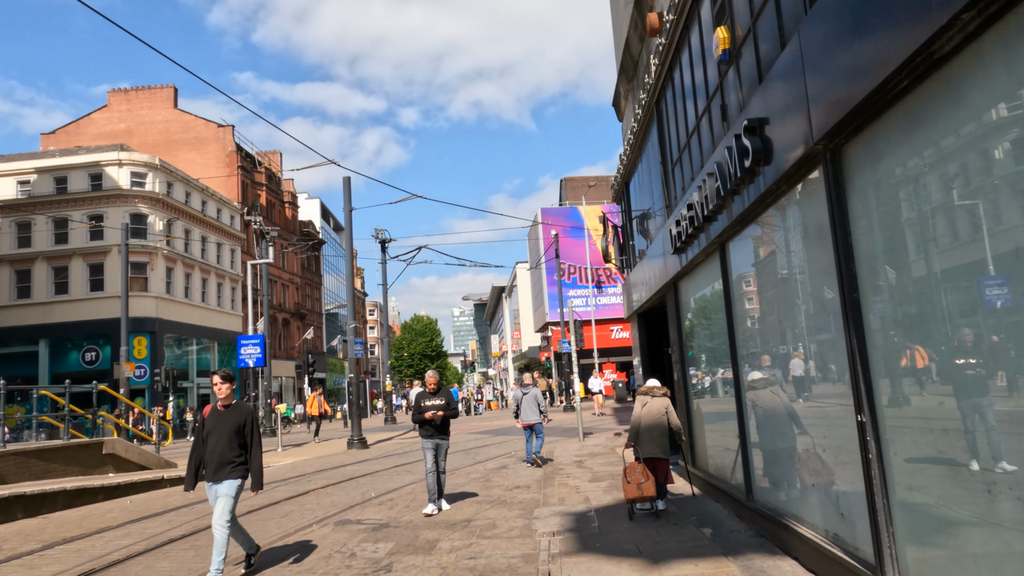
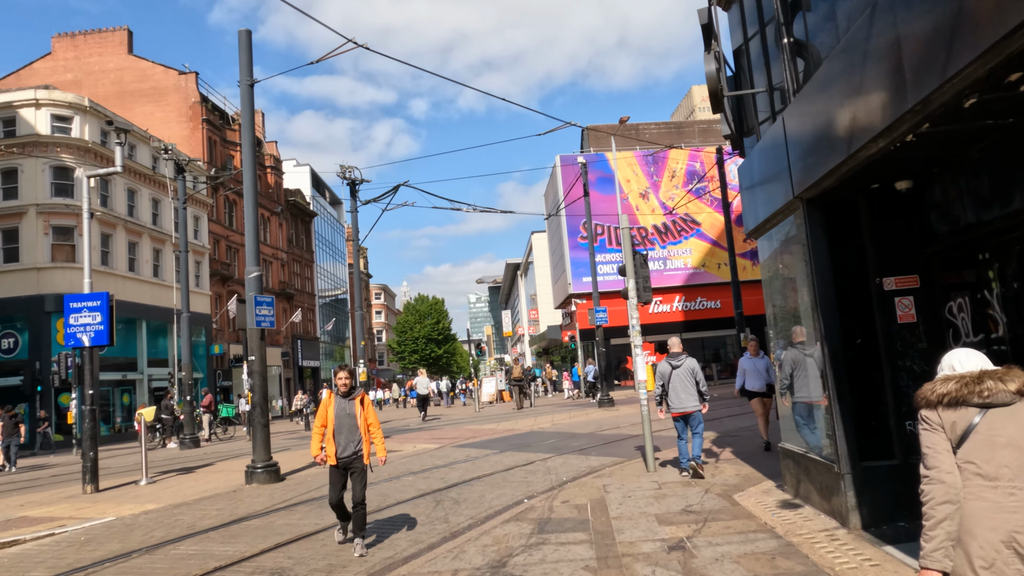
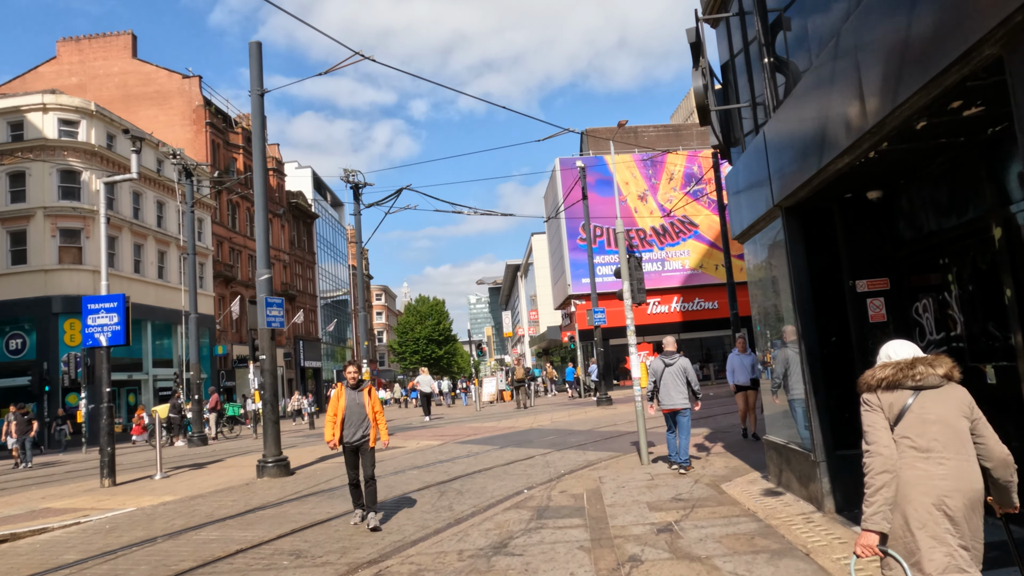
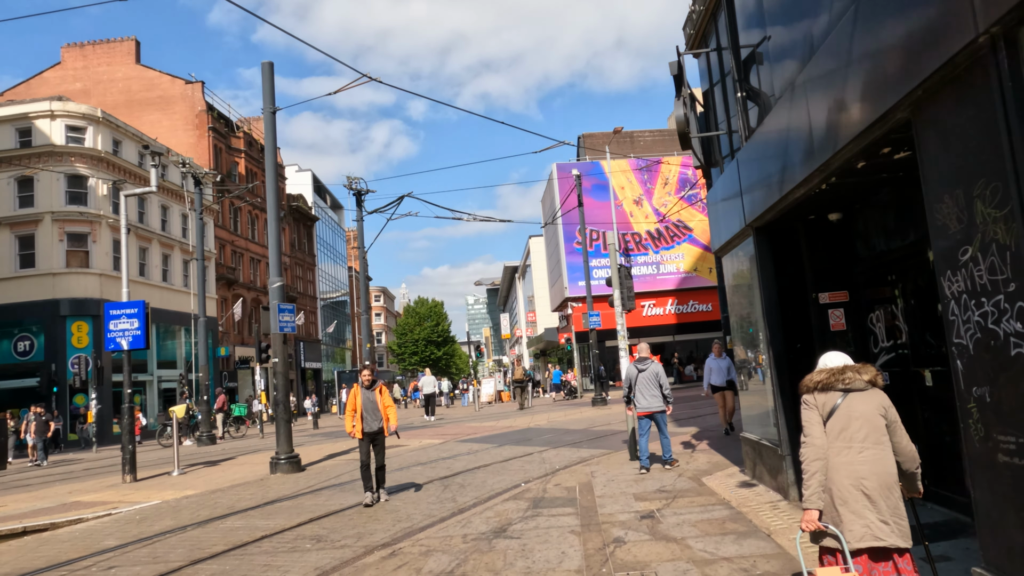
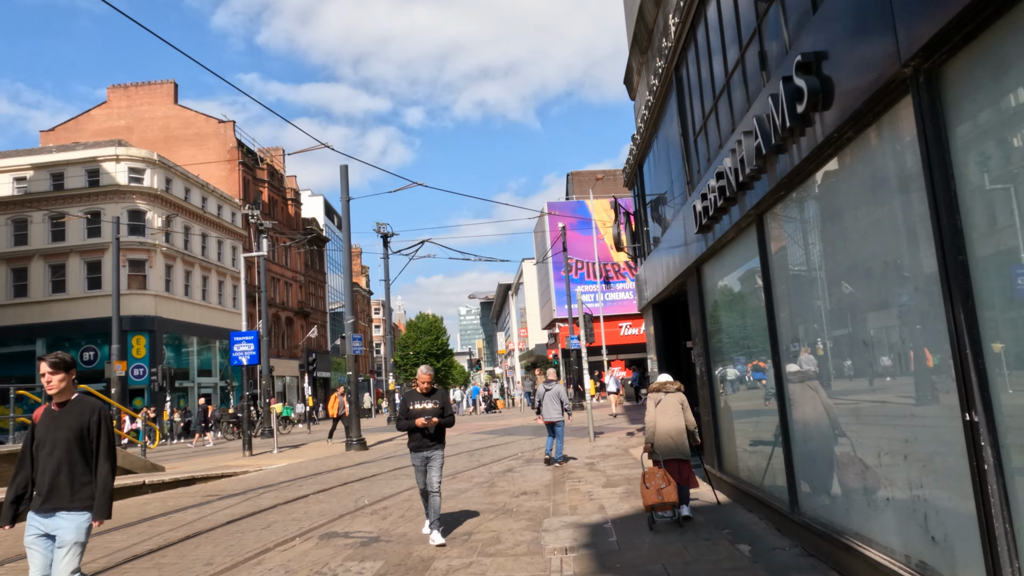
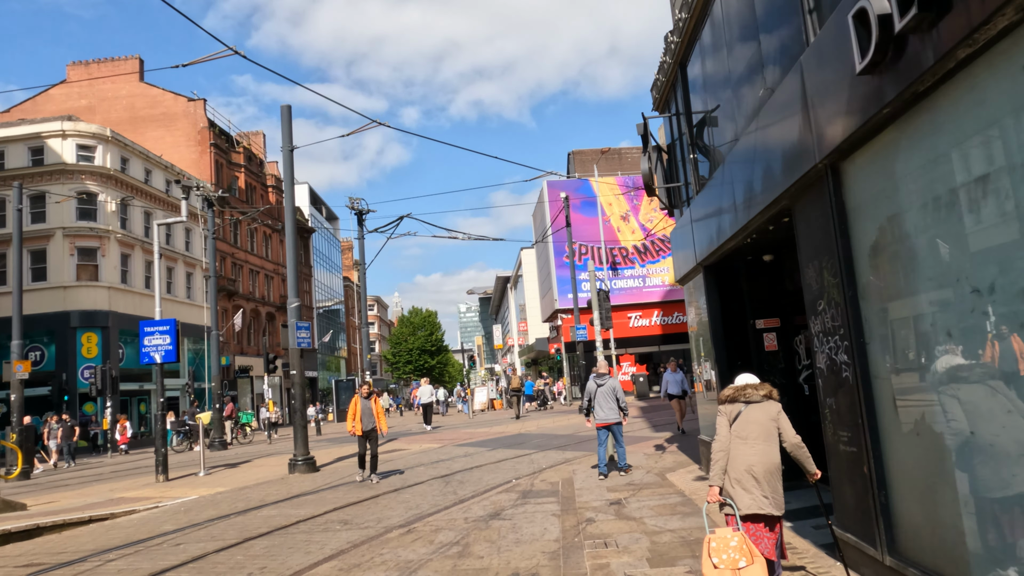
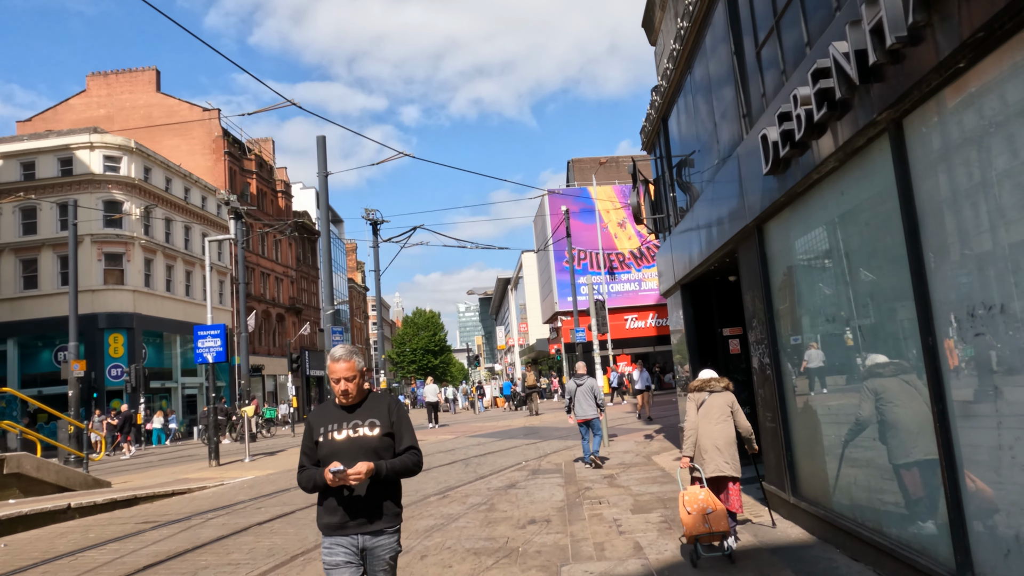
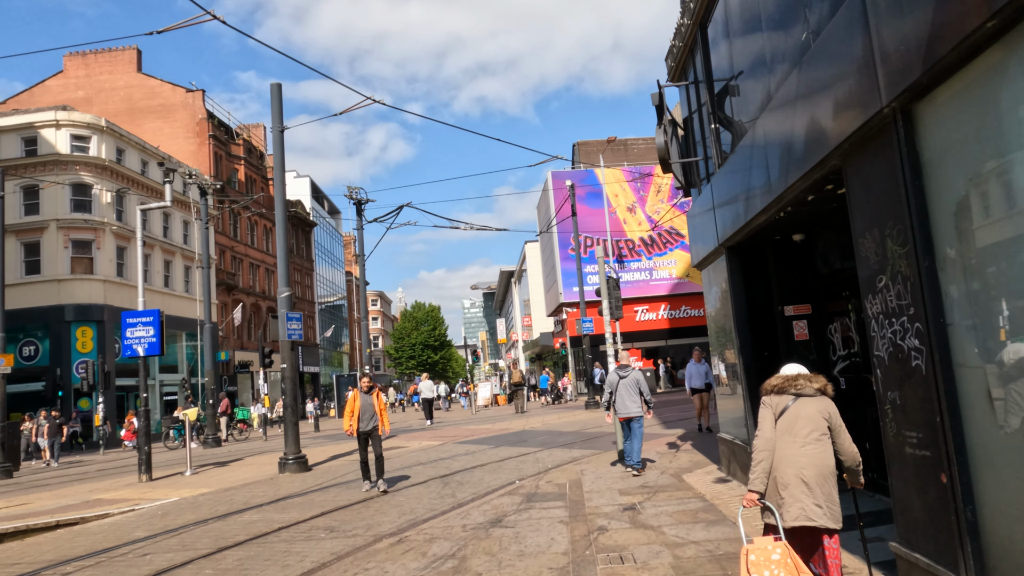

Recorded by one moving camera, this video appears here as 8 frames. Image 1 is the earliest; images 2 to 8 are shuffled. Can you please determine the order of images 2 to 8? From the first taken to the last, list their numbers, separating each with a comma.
5, 7, 6, 8, 4, 3, 2
